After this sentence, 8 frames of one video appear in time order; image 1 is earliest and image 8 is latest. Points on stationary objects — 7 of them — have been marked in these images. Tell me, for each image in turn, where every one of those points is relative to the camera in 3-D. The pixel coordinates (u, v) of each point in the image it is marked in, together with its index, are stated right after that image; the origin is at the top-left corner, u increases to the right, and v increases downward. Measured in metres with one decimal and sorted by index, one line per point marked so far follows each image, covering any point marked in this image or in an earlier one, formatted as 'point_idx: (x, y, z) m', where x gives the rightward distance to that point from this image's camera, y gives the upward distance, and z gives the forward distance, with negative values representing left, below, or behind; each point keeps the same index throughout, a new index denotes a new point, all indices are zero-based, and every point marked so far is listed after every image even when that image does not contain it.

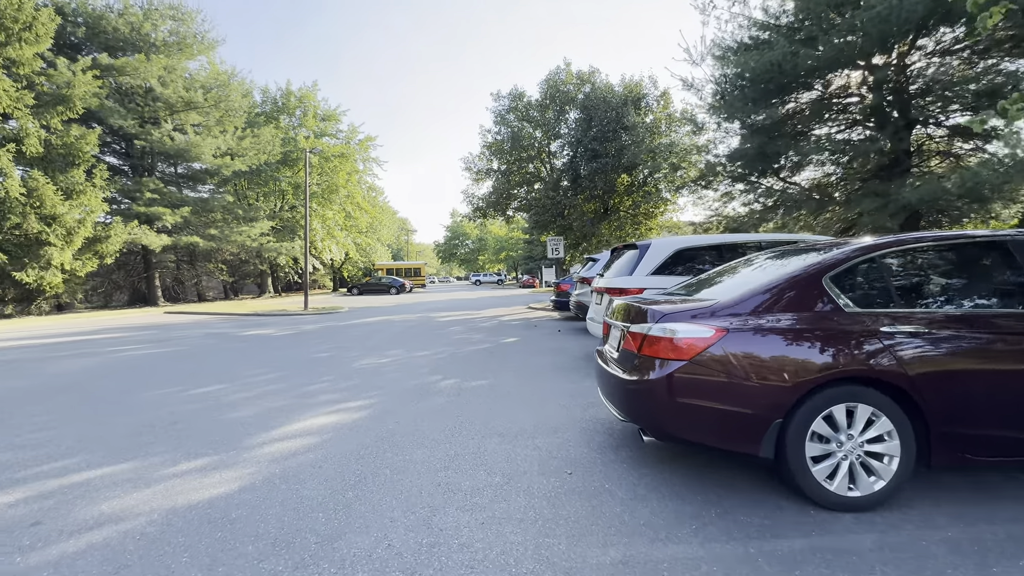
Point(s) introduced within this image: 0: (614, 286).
0: (+1.3, 0.0, +5.9) m
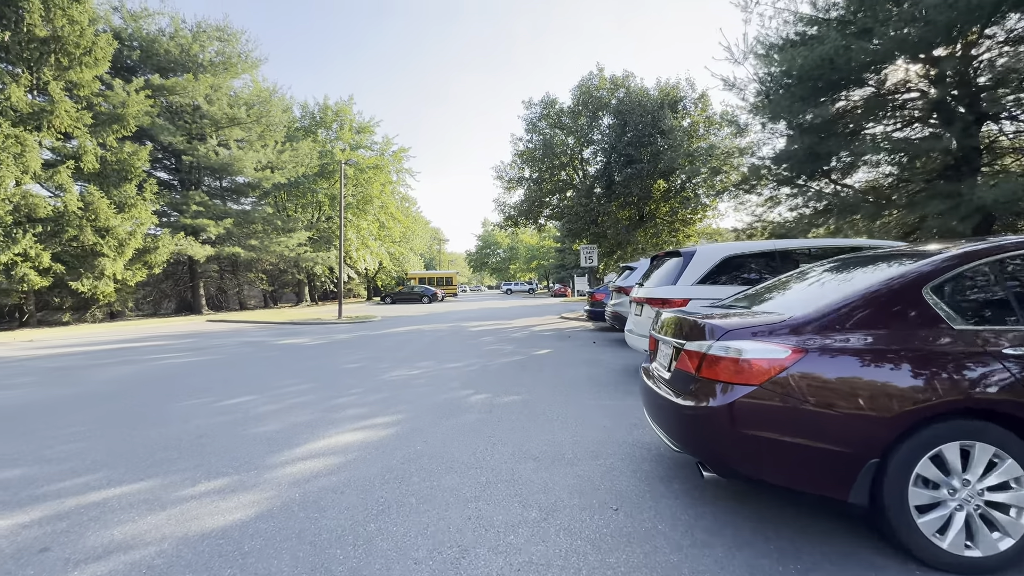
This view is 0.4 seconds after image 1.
0: (+1.8, -0.1, +5.5) m
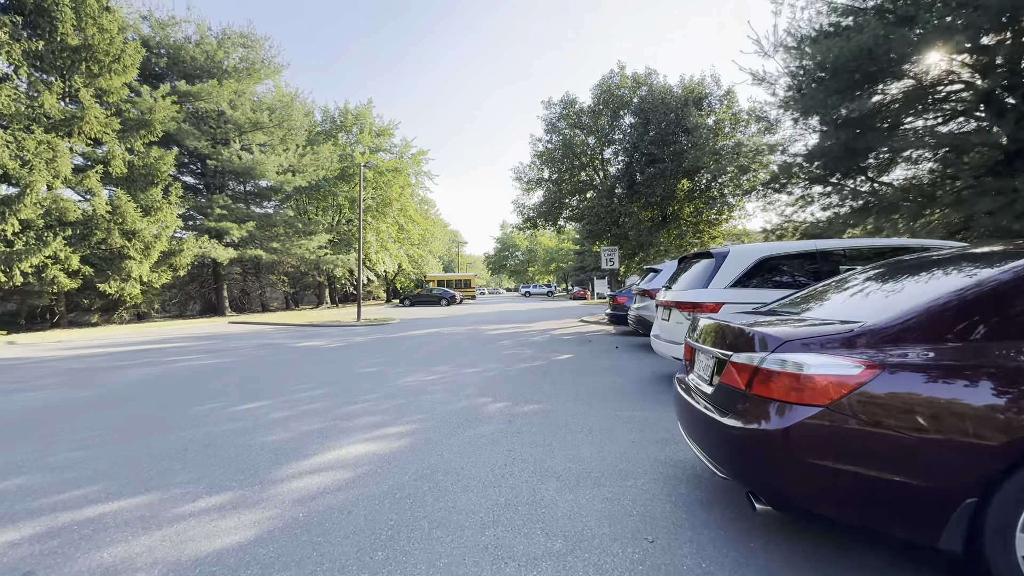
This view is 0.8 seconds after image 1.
0: (+2.0, -0.1, +5.2) m
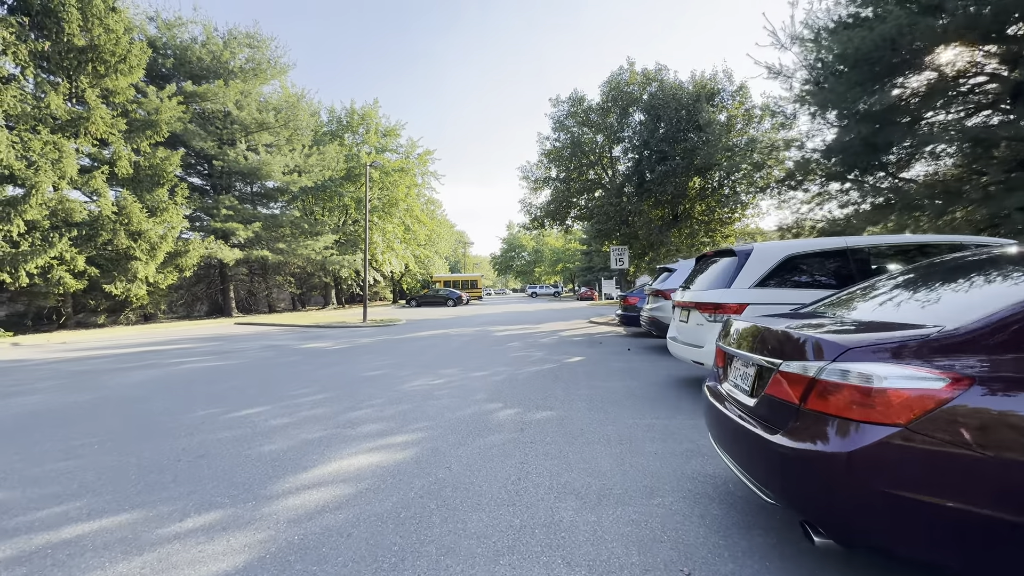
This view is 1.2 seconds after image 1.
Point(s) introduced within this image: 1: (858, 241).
0: (+2.1, -0.1, +4.9) m
1: (+3.7, +0.5, +4.8) m
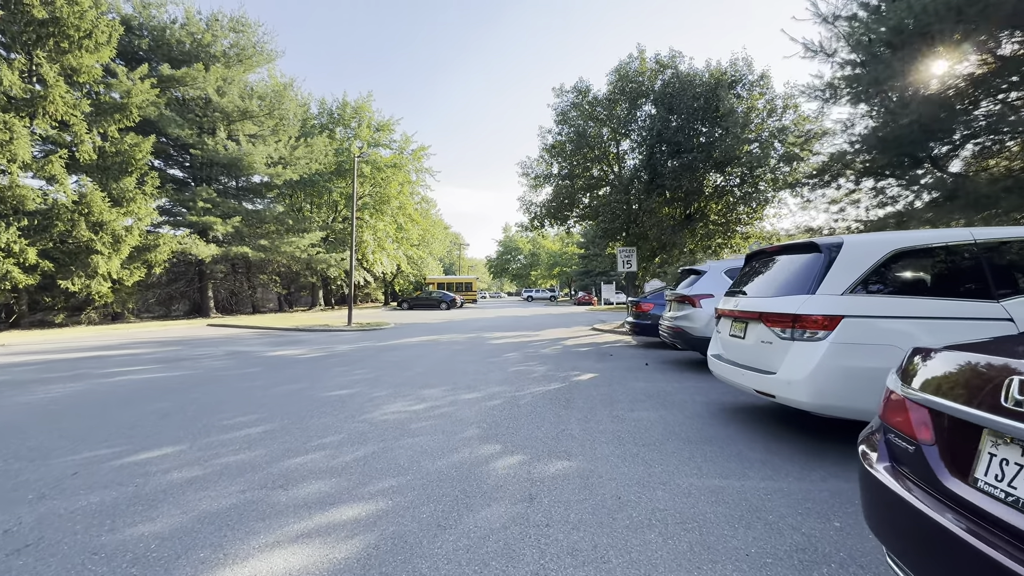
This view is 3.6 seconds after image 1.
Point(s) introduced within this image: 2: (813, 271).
0: (+2.1, -0.2, +3.7) m
1: (+3.8, +0.4, +3.6) m
2: (+2.5, +0.1, +3.7) m
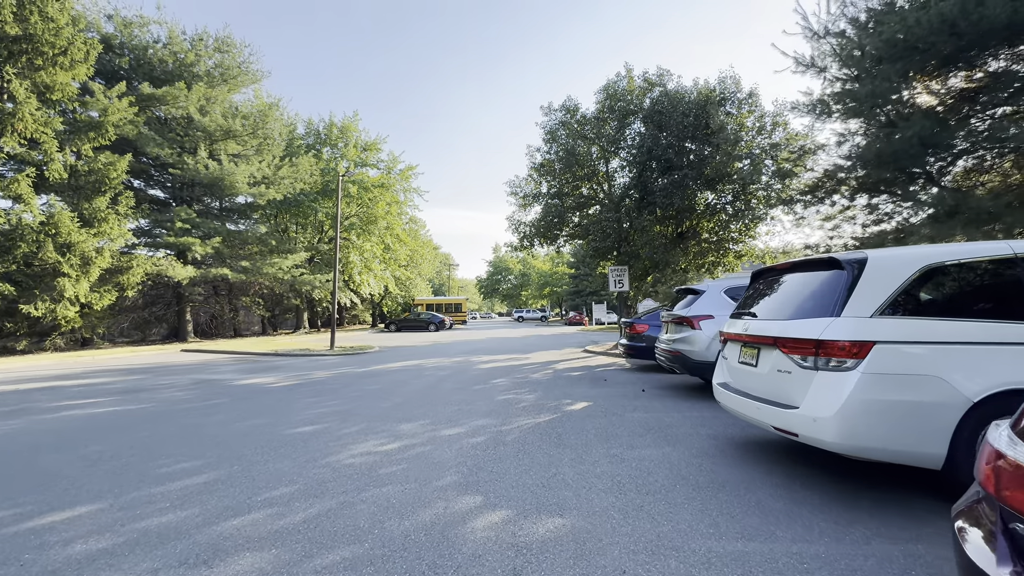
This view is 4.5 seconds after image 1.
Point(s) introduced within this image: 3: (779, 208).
0: (+2.0, -0.3, +3.2) m
1: (+3.6, +0.3, +3.2) m
2: (+2.3, 0.0, +3.2) m
3: (+6.7, +2.0, +11.4) m
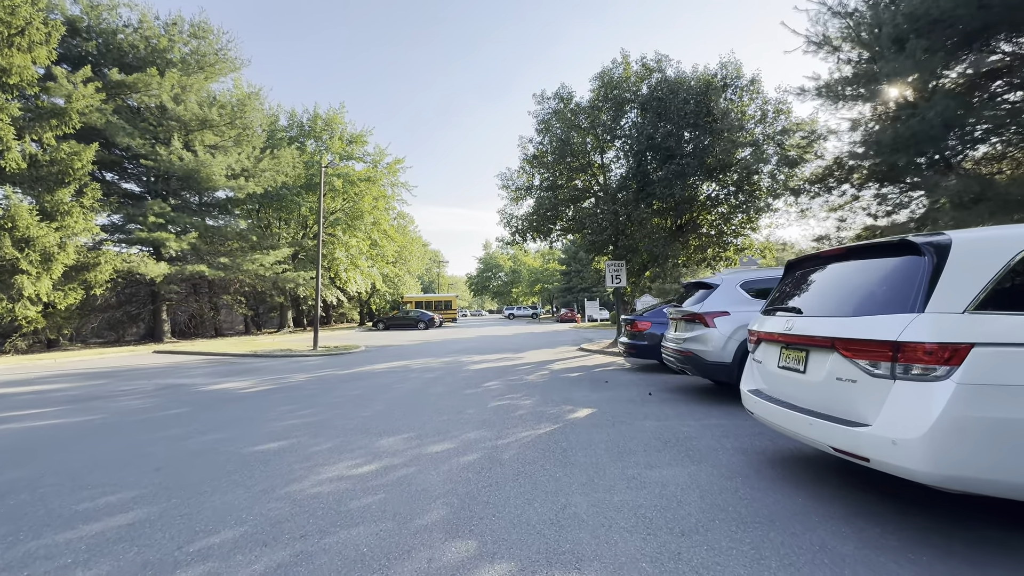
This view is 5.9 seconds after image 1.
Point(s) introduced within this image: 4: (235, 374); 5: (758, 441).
0: (+2.0, -0.3, +2.6) m
1: (+3.6, +0.4, +2.7) m
2: (+2.3, +0.1, +2.6) m
3: (+6.6, +2.2, +10.8) m
4: (-6.2, -1.9, +10.1) m
5: (+2.3, -1.4, +4.1) m
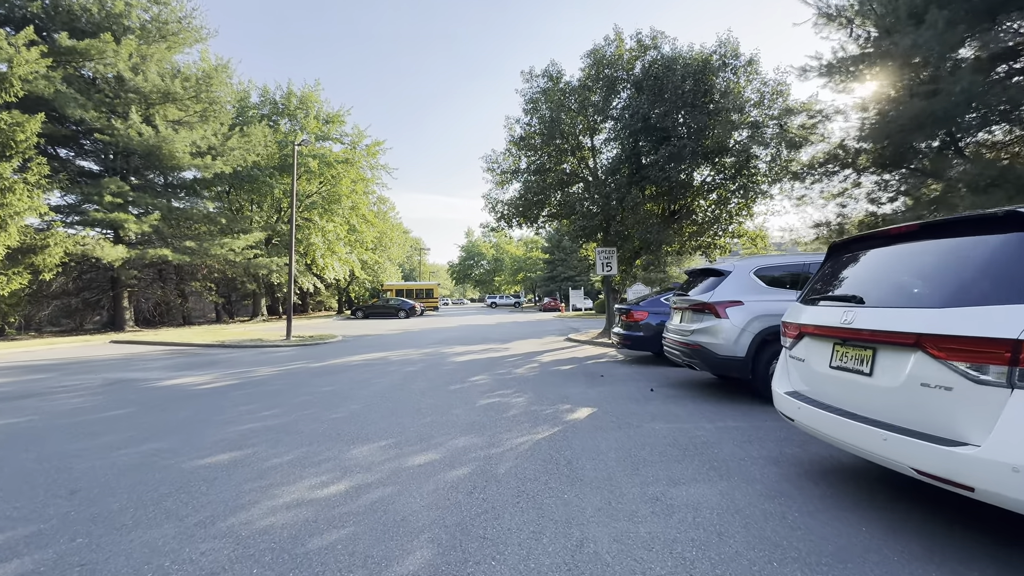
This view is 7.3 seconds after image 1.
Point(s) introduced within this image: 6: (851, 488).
0: (+2.0, -0.2, +2.1) m
1: (+3.7, +0.4, +2.2) m
2: (+2.4, +0.1, +2.1) m
3: (+6.3, +2.4, +10.4) m
4: (-6.5, -1.6, +9.3) m
5: (+2.2, -1.3, +3.6) m
6: (+2.2, -1.3, +2.9) m
